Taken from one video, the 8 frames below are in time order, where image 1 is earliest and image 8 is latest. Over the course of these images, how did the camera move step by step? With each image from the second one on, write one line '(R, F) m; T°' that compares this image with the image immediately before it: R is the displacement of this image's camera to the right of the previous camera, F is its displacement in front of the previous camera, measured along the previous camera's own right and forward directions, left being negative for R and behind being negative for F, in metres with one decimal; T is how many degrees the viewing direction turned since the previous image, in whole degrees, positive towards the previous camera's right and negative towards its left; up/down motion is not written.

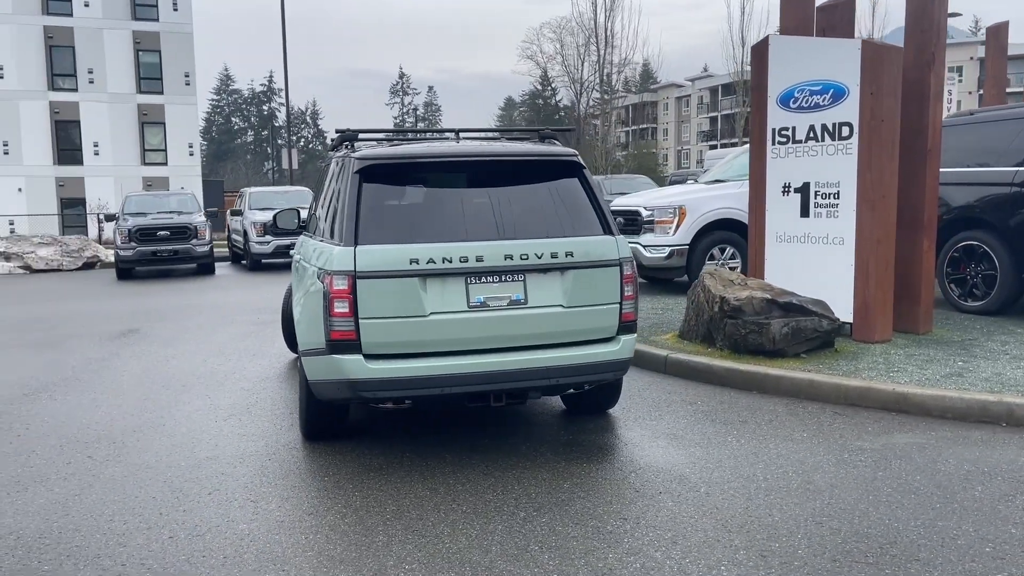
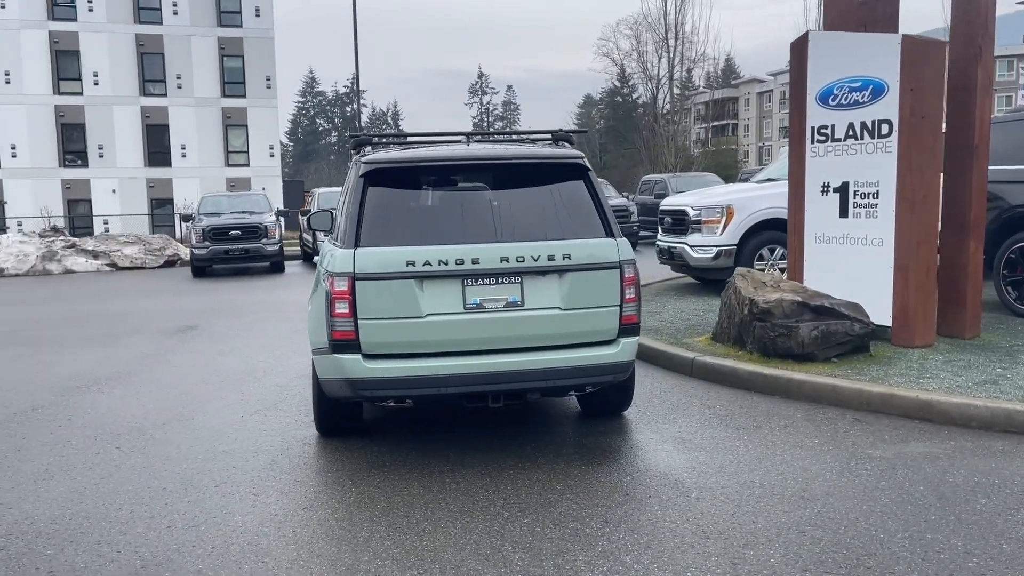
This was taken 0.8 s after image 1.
(+0.5, 0.0) m; -5°
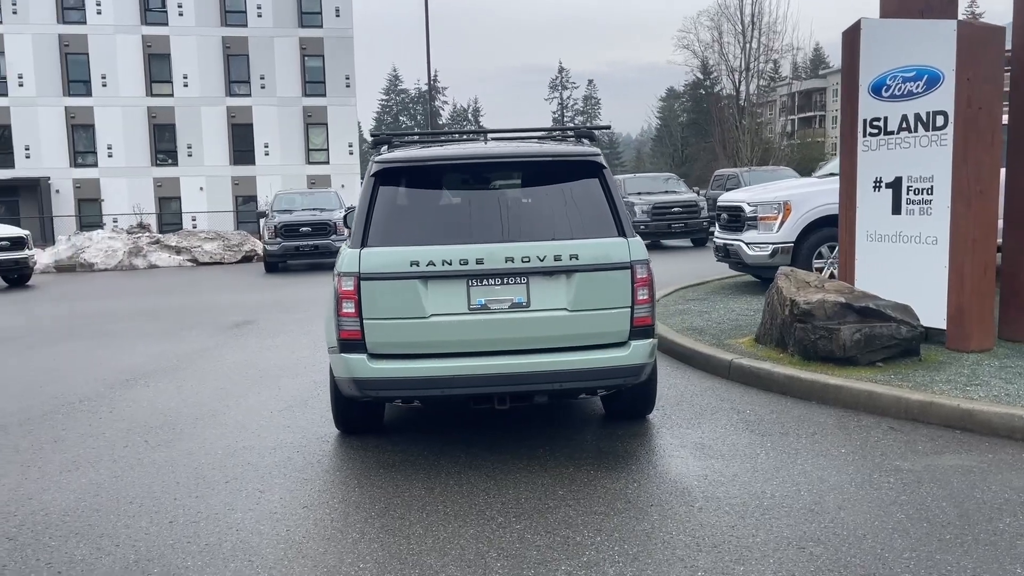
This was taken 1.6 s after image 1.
(+0.4, +0.1) m; -5°
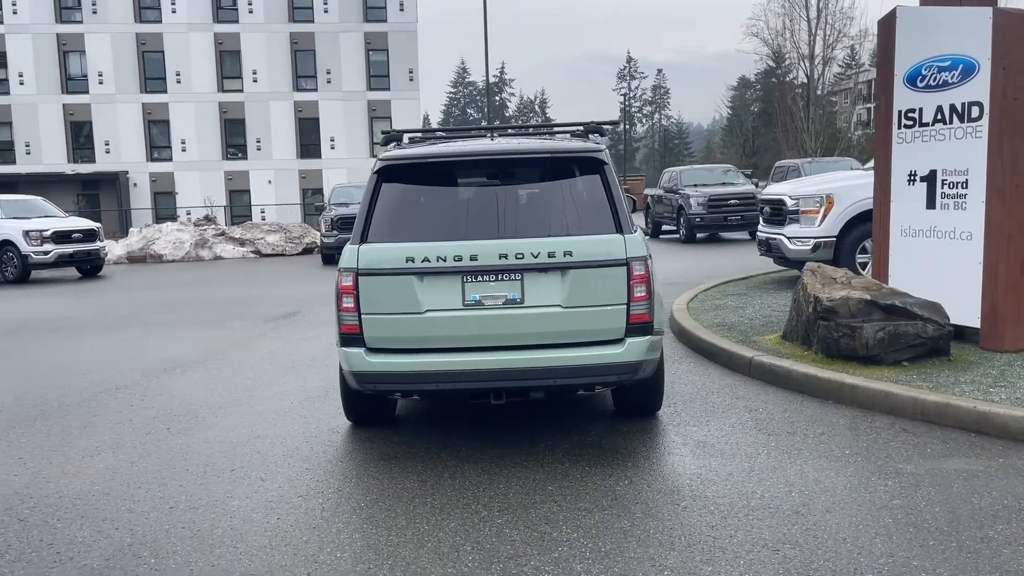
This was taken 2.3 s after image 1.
(+0.4, 0.0) m; -4°
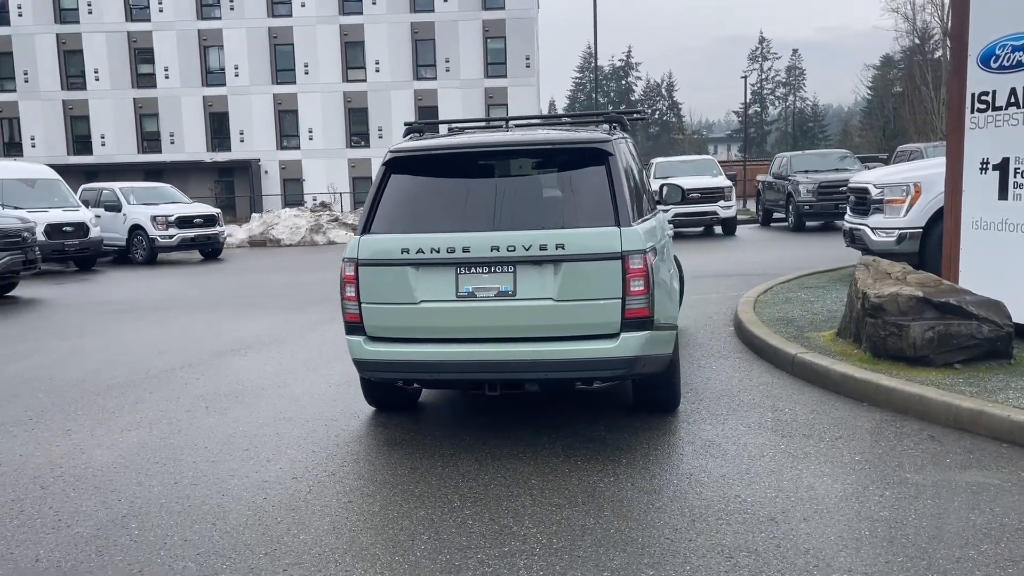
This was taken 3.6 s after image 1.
(+0.8, +0.1) m; -8°
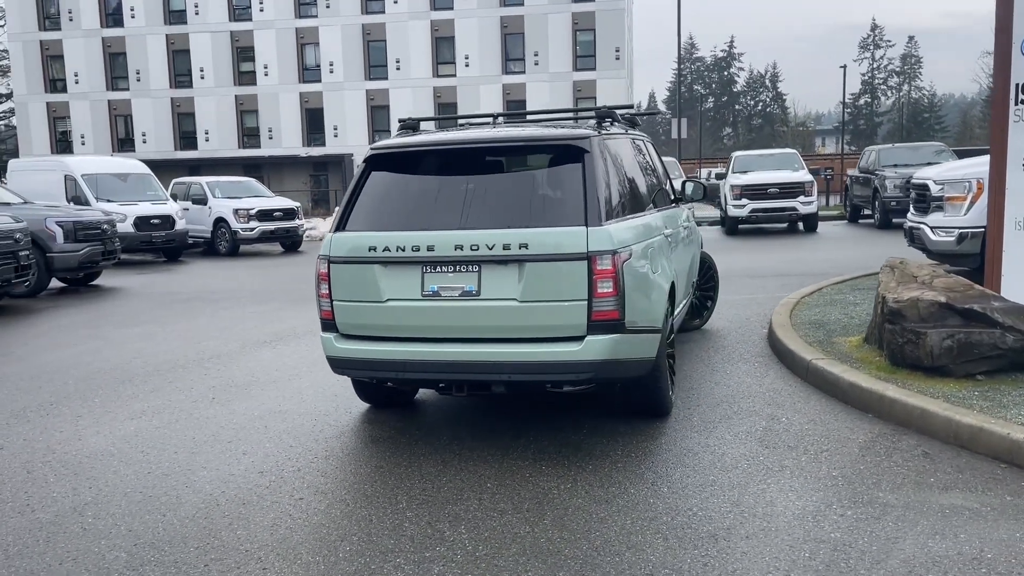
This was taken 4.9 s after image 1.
(+0.7, +0.1) m; -6°
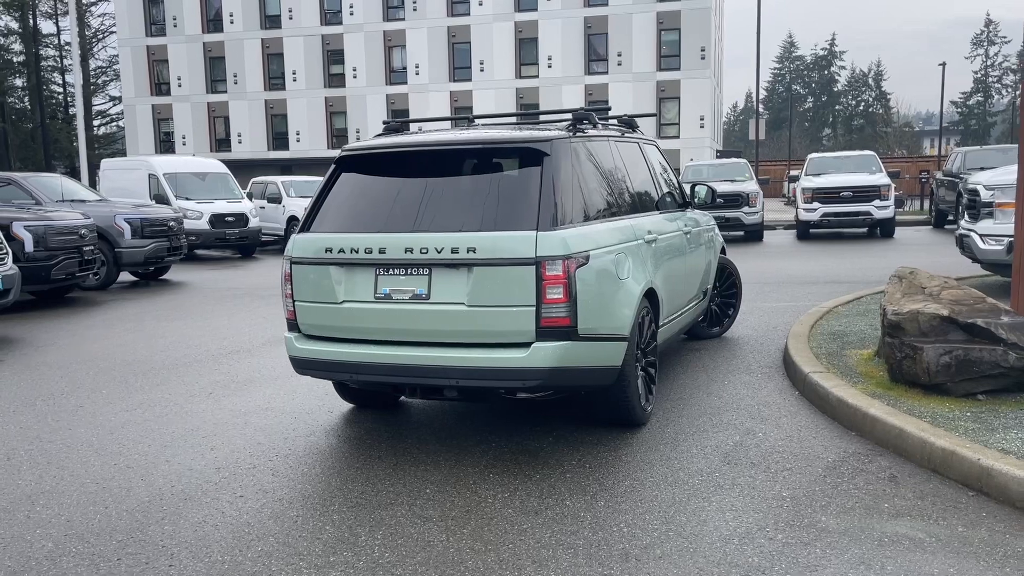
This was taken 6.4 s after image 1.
(+0.8, +0.1) m; -6°
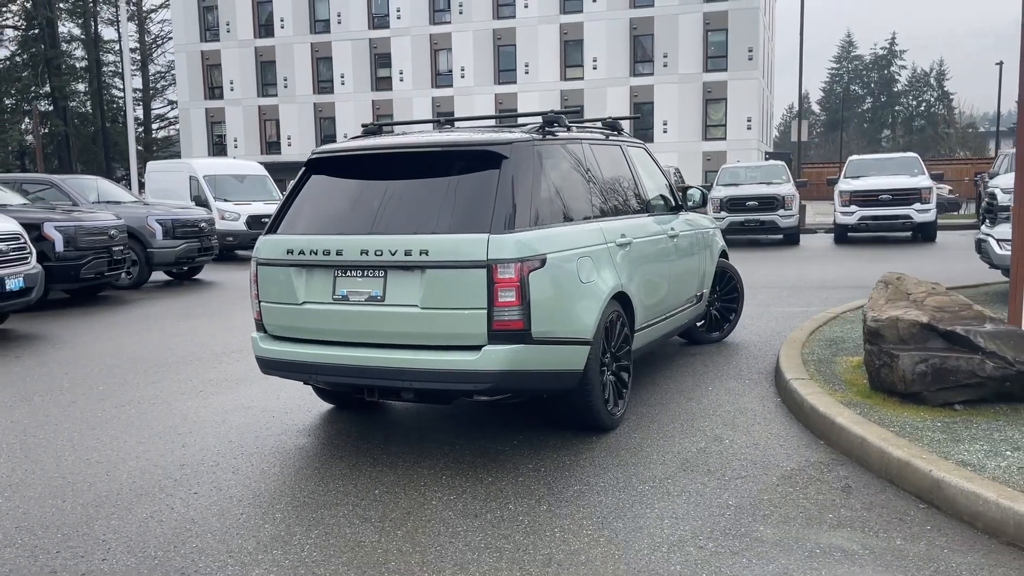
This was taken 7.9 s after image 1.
(+0.5, 0.0) m; -3°
